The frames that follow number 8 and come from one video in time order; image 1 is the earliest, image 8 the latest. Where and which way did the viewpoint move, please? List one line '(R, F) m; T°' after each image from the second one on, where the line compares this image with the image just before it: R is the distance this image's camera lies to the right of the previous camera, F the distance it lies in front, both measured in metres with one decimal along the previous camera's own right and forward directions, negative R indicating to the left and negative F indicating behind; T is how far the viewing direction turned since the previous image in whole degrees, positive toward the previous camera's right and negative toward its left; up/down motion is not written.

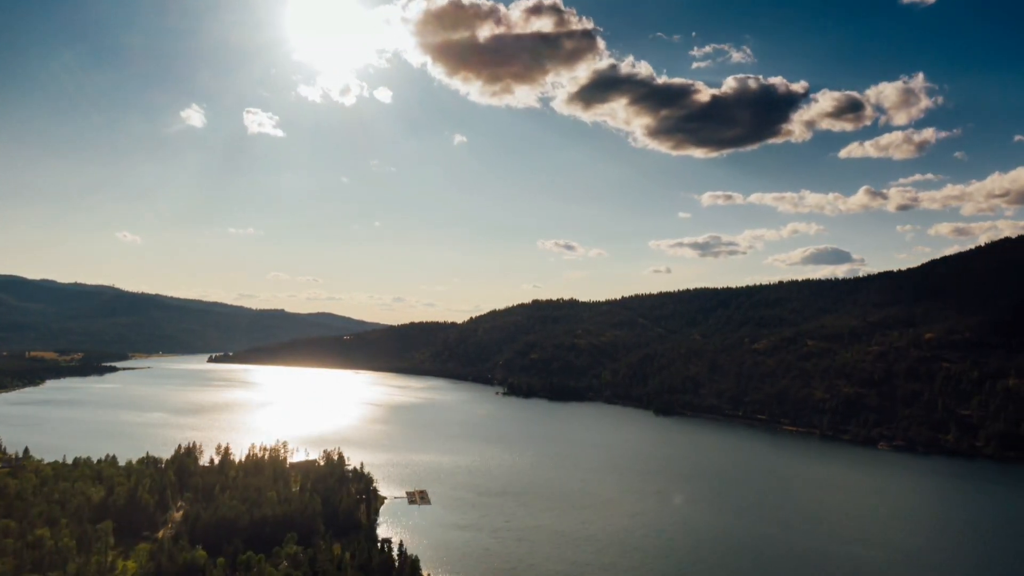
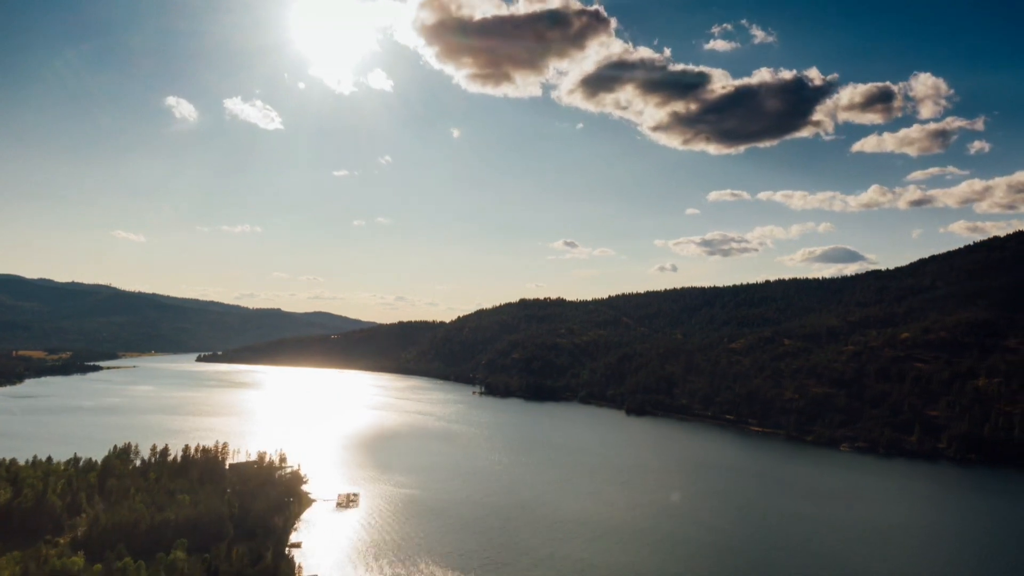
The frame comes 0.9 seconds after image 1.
(+4.6, +1.0) m; 0°
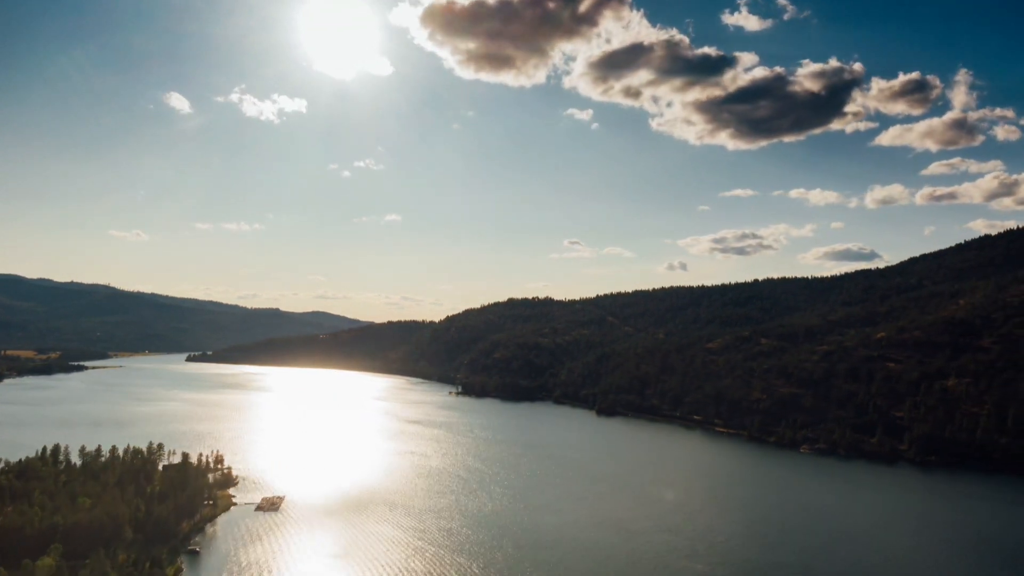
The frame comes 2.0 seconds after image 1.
(+5.0, +1.1) m; 0°
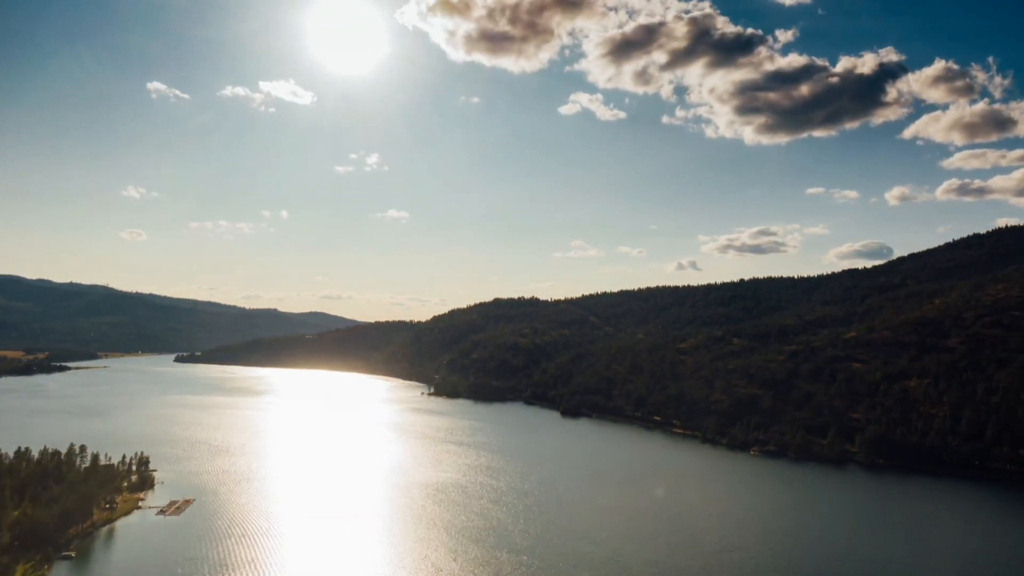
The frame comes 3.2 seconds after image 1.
(+5.8, +1.1) m; 0°
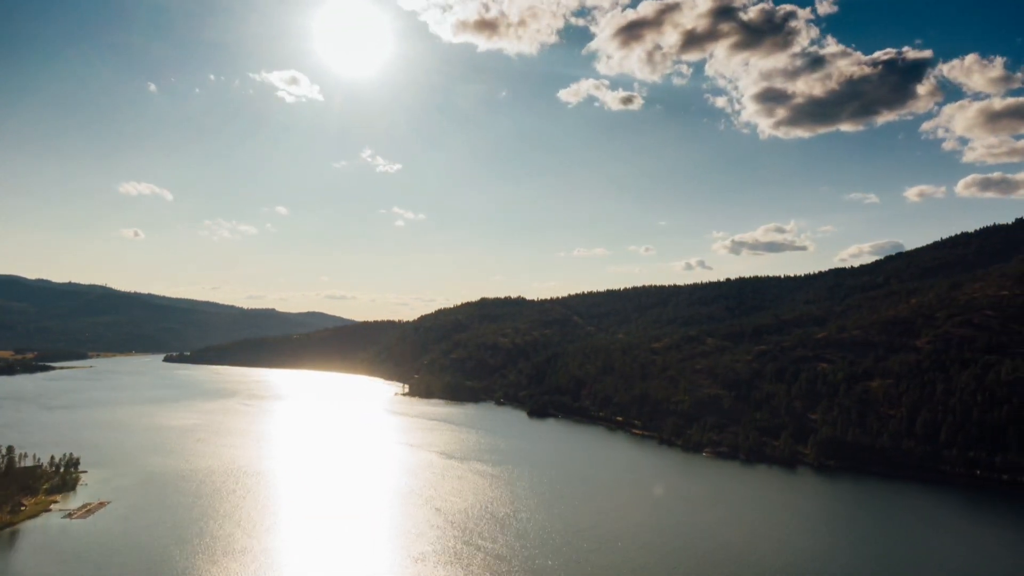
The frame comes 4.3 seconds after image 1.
(+5.2, +1.0) m; 0°
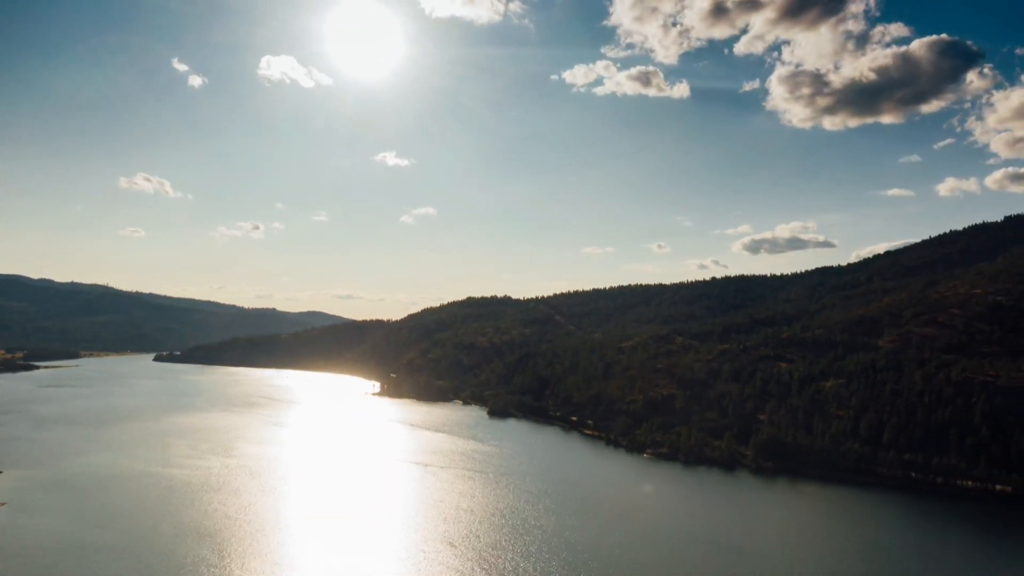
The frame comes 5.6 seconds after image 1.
(+6.5, +1.1) m; -1°
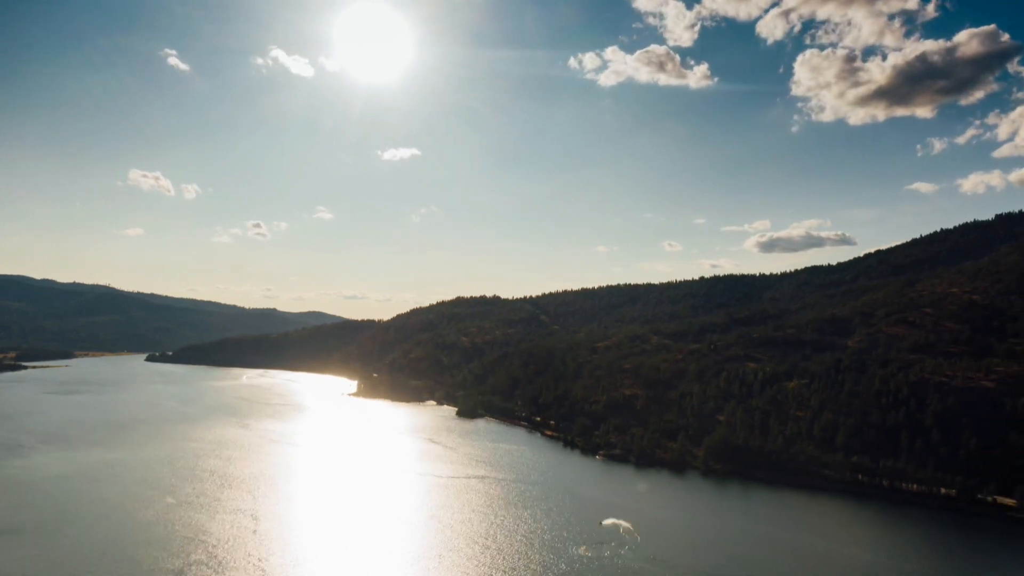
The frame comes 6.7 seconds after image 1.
(+5.1, +0.9) m; -1°
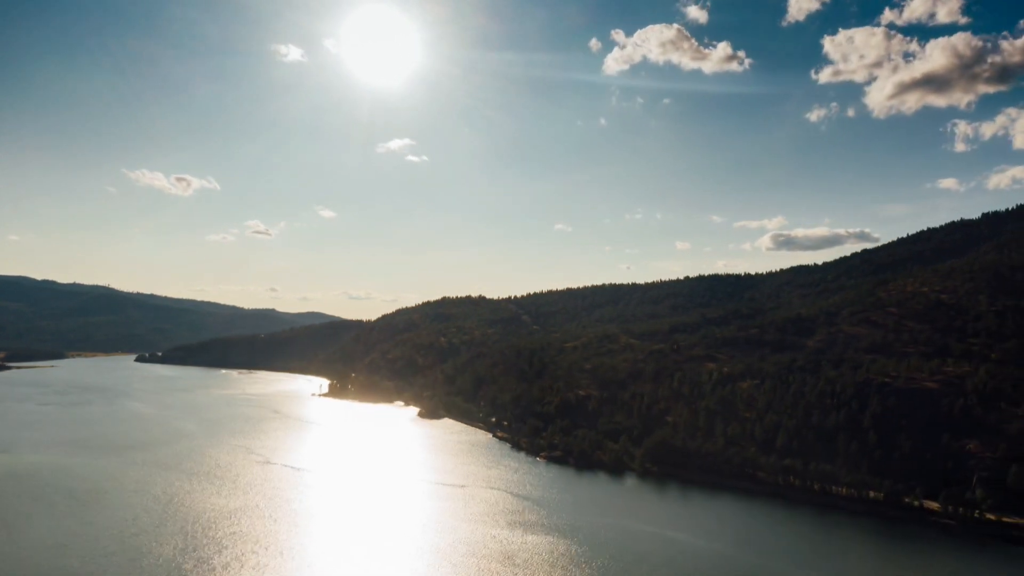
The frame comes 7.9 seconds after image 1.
(+5.9, +0.9) m; -1°
